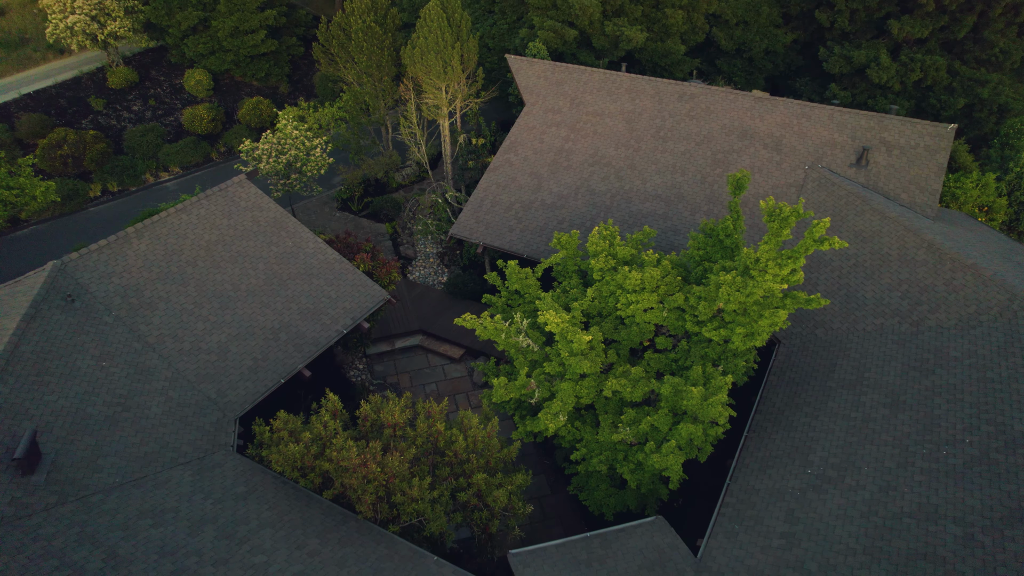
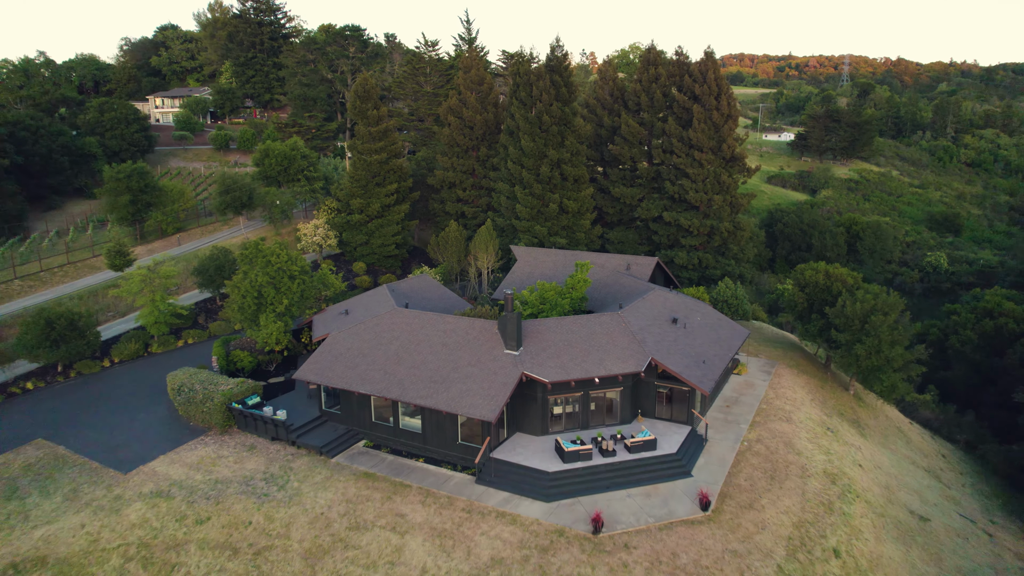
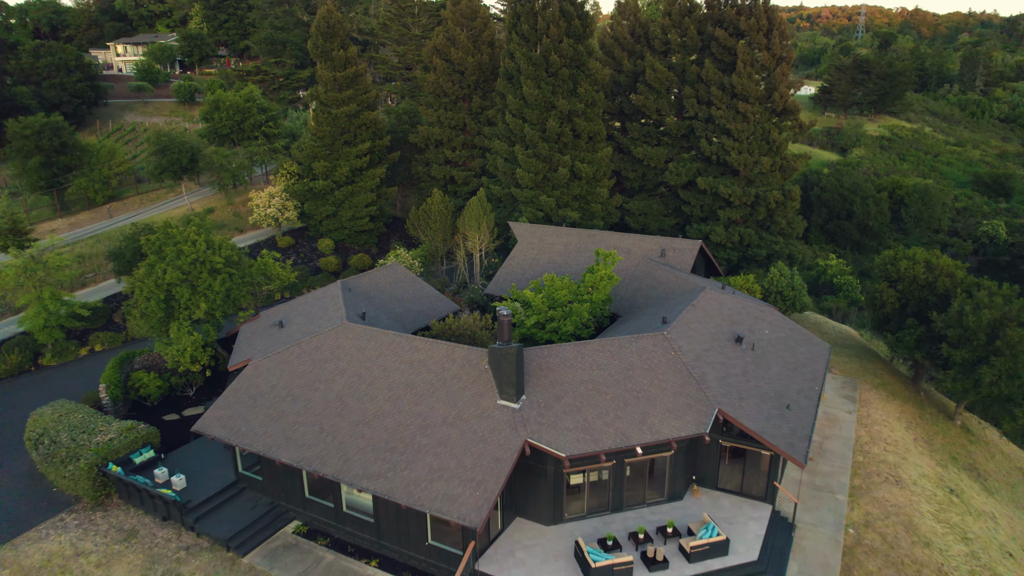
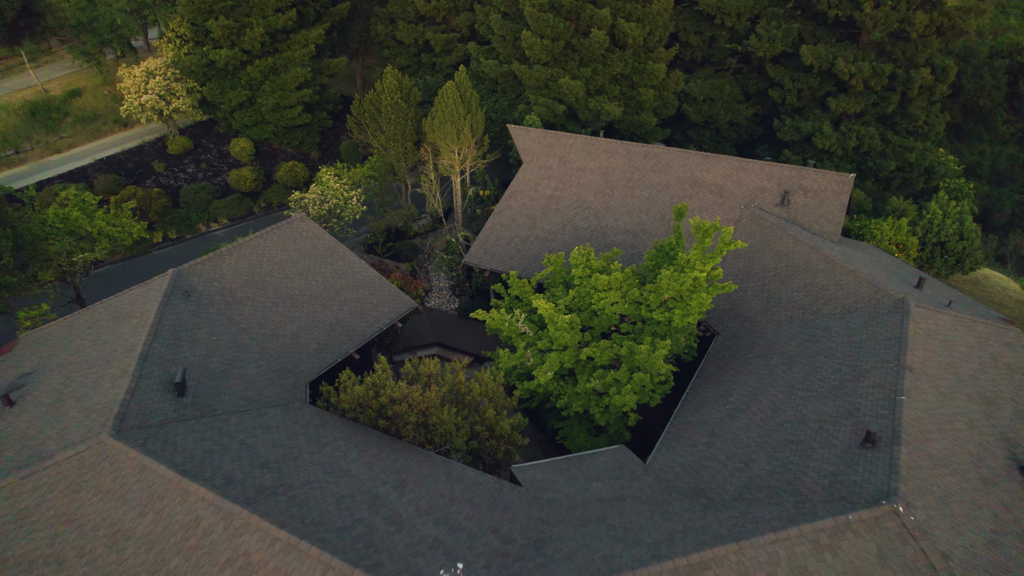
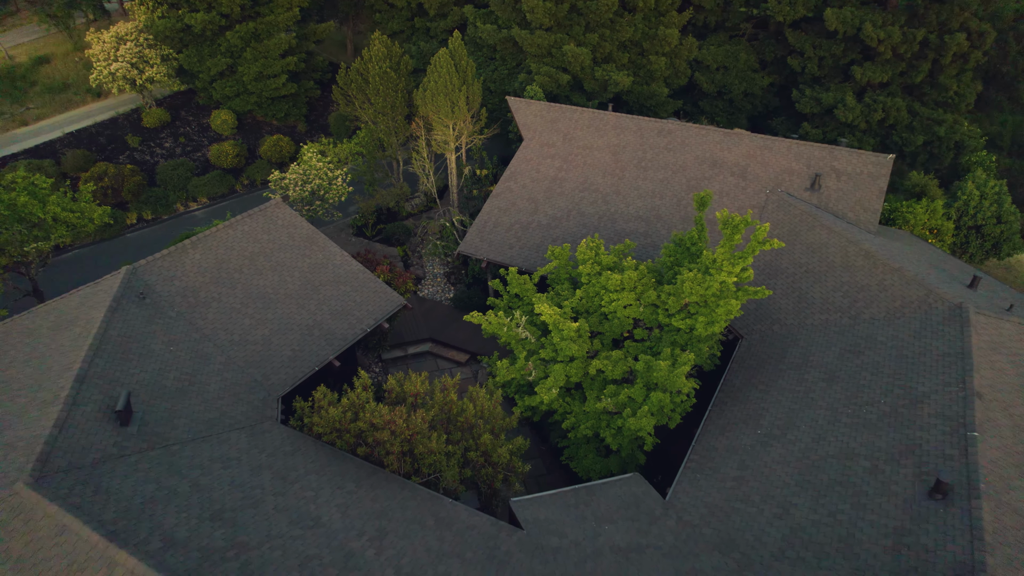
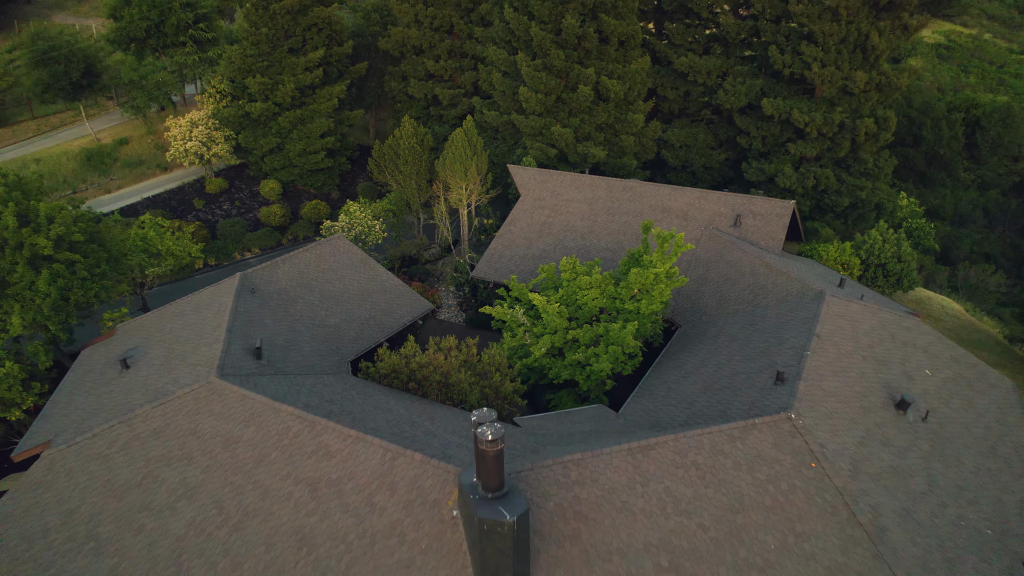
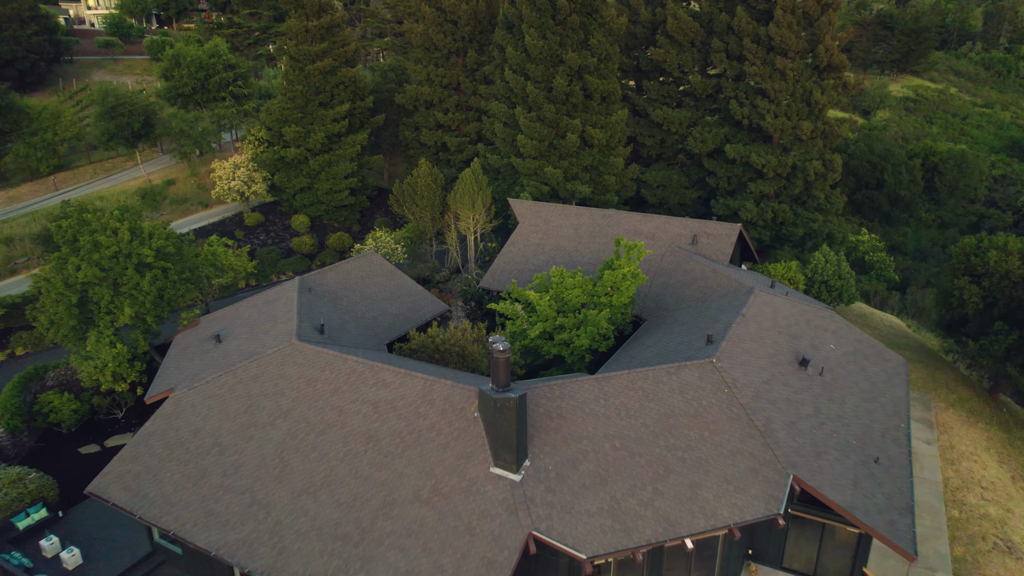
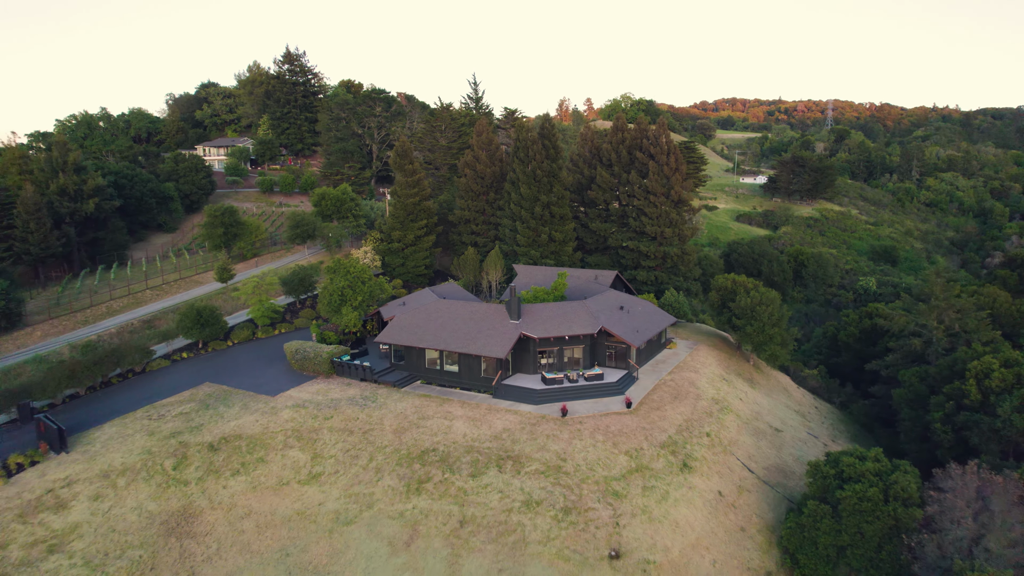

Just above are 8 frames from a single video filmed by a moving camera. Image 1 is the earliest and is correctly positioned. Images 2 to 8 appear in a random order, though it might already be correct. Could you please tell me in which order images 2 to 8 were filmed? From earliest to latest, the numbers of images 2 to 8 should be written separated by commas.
5, 4, 6, 7, 3, 2, 8
